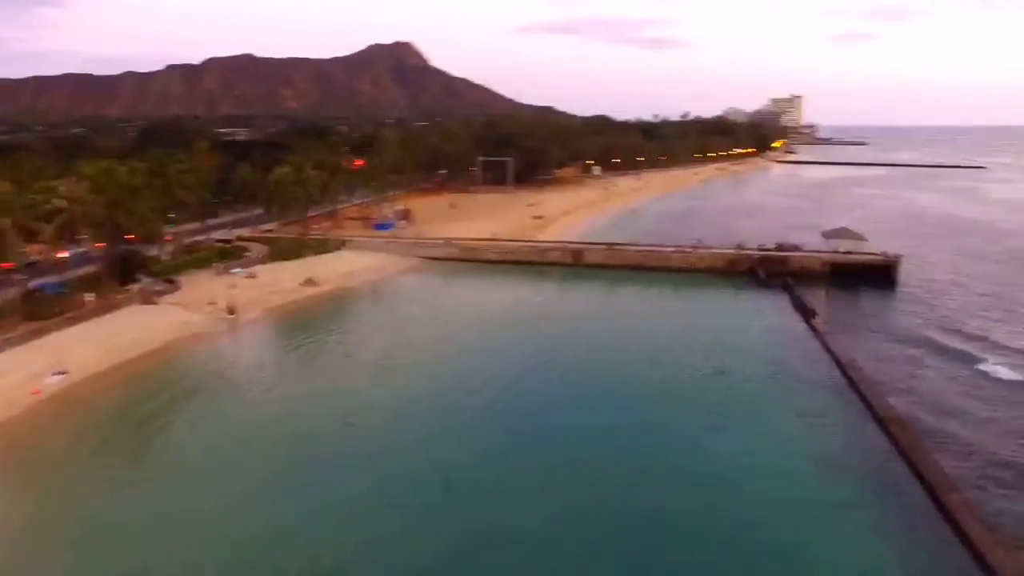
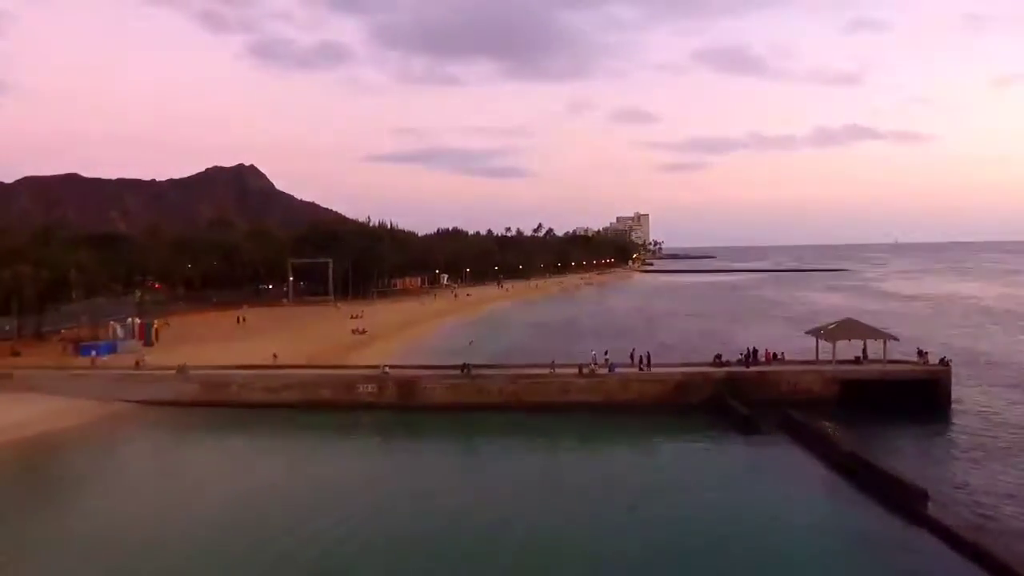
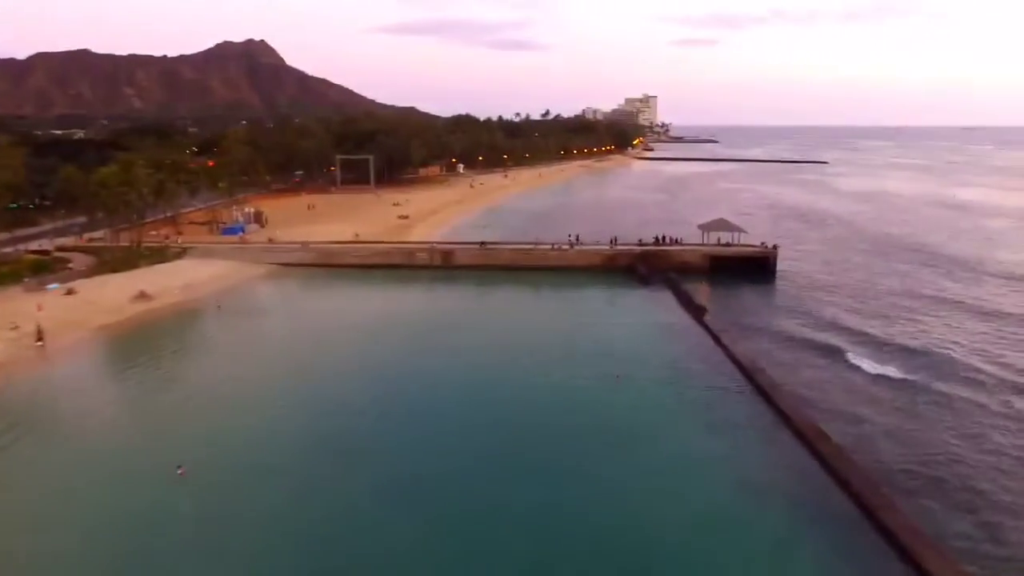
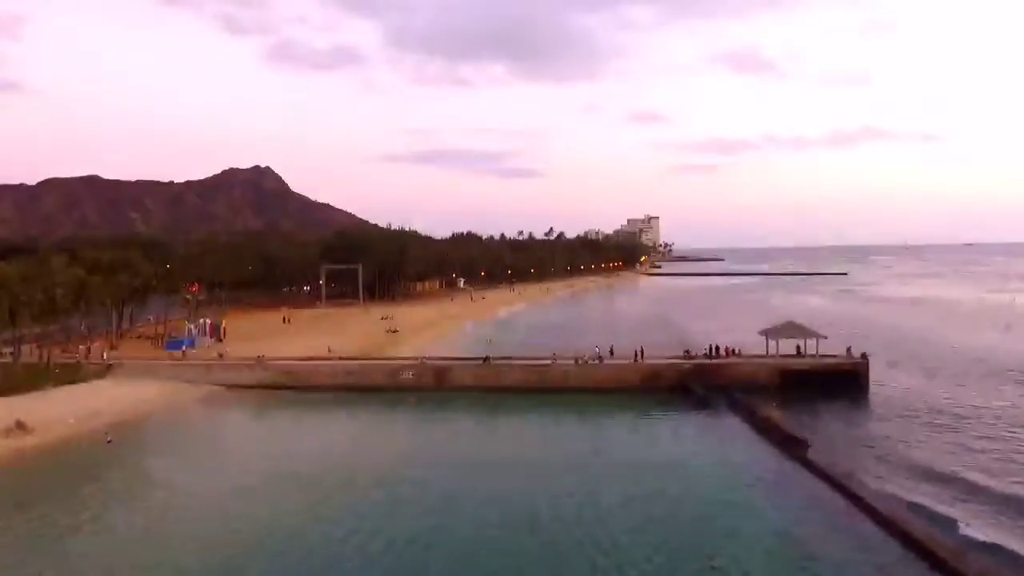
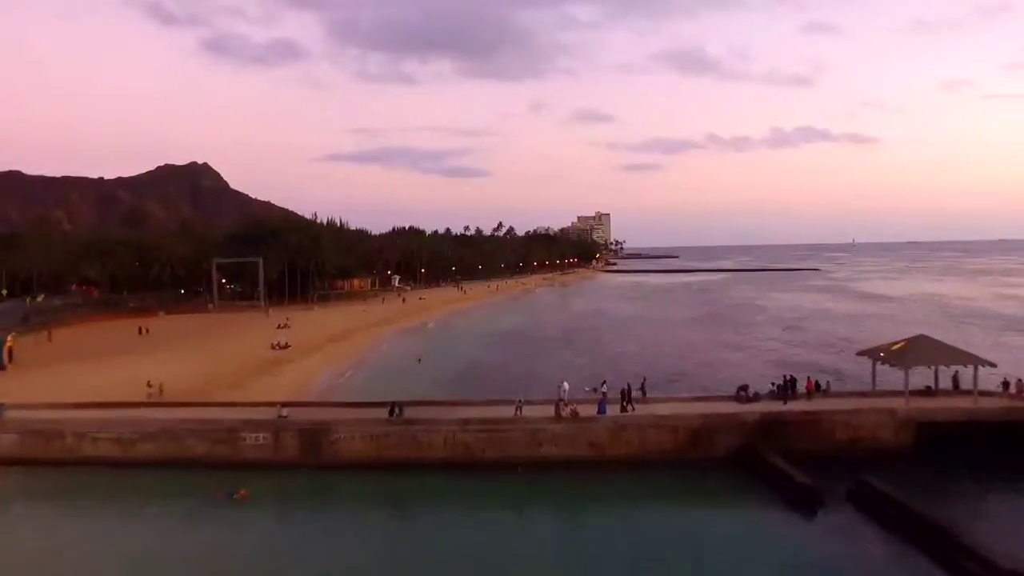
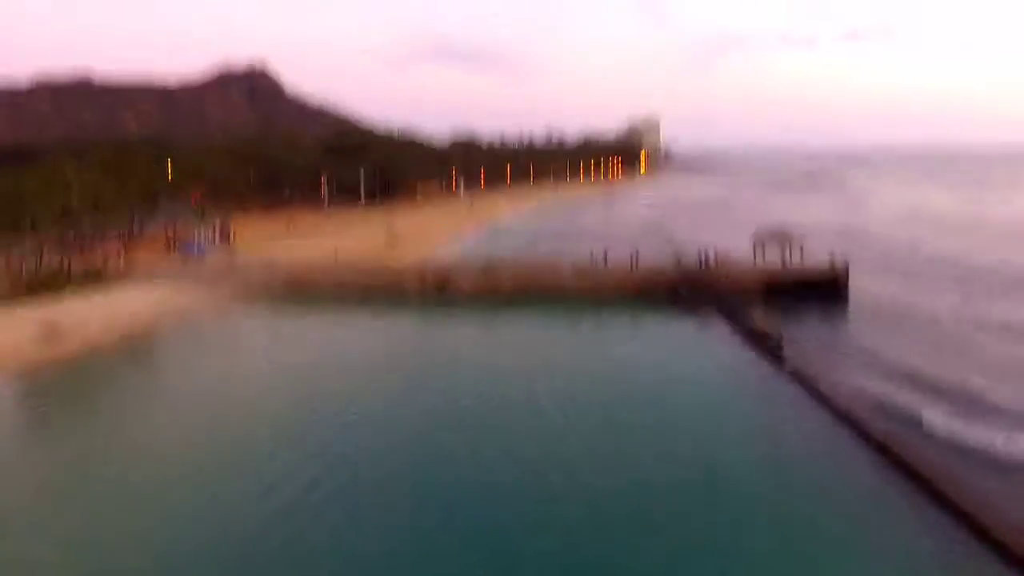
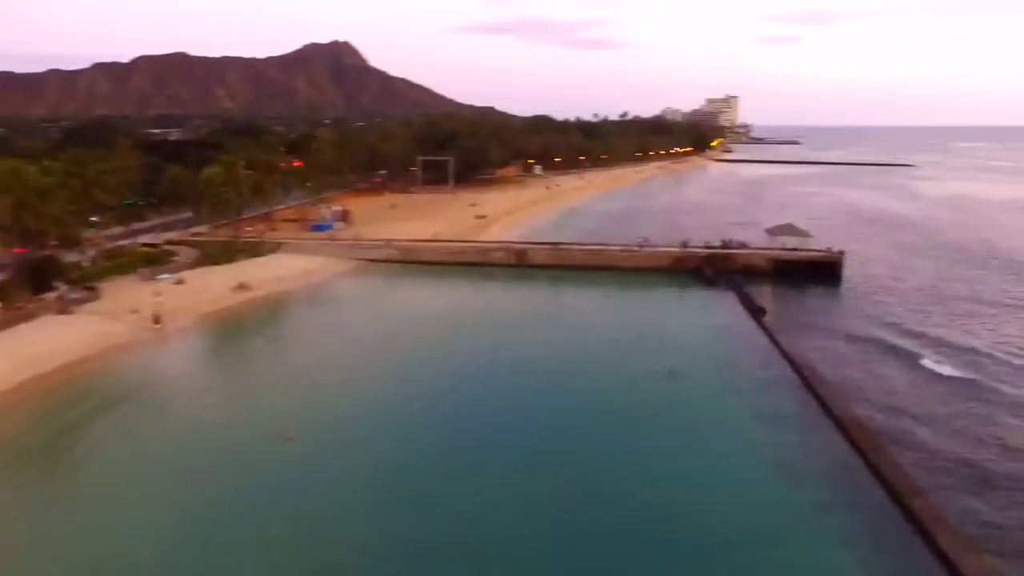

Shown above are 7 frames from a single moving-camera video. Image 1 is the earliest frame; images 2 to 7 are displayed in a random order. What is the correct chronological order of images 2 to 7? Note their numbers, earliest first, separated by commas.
7, 3, 6, 4, 2, 5
